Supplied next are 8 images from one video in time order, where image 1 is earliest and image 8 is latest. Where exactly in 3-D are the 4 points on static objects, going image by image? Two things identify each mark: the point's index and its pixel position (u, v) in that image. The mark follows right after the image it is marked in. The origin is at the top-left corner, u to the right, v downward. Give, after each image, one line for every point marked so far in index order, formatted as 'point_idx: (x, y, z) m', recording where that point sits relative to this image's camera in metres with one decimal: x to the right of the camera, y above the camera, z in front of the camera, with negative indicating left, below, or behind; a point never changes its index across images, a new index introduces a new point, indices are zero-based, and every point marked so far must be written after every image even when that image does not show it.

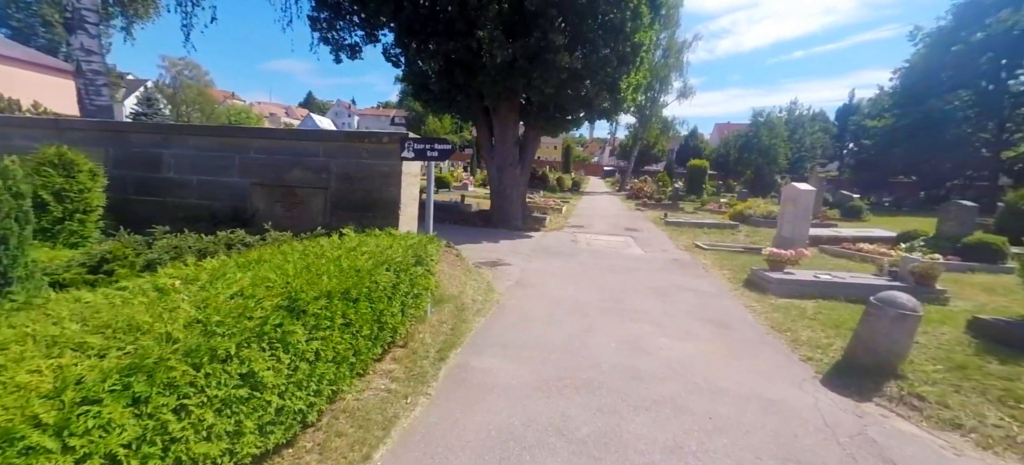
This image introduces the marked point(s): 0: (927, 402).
0: (+3.8, -1.6, +3.9) m
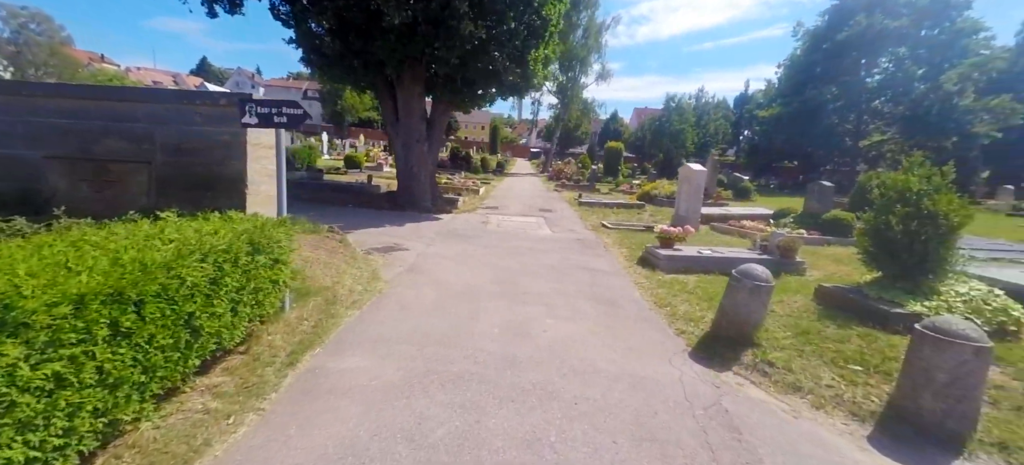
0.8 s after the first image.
0: (+2.6, -1.3, +4.3) m
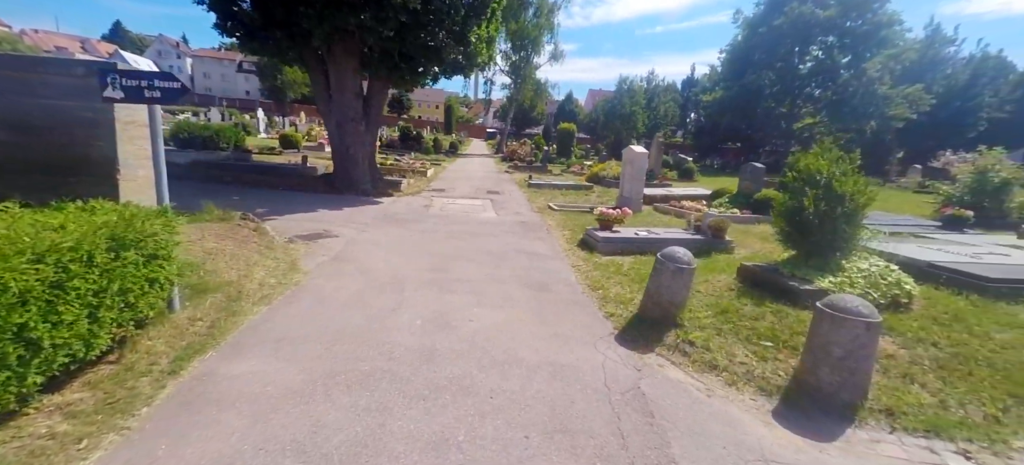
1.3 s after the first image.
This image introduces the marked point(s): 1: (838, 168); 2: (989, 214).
0: (+1.9, -1.2, +4.4) m
1: (+4.1, +0.8, +5.3) m
2: (+15.0, +0.5, +13.3) m
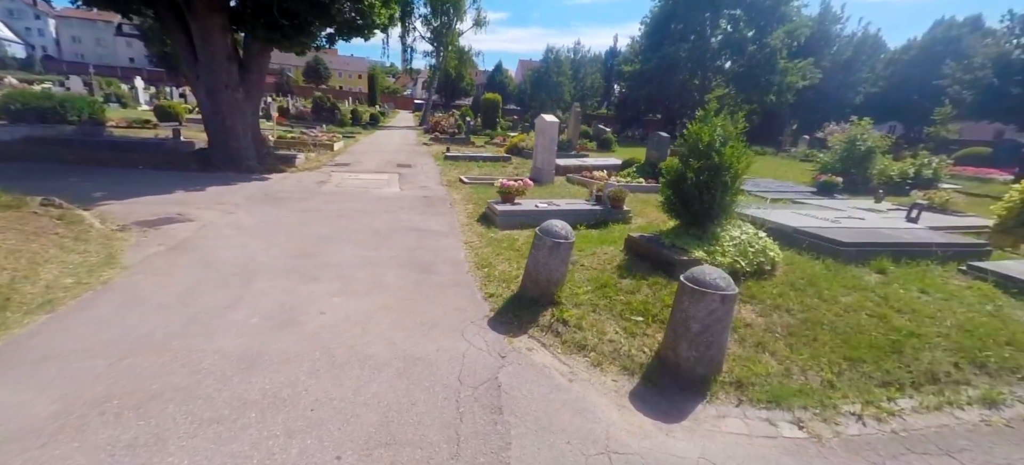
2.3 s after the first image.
0: (+0.5, -0.9, +4.2) m
1: (+2.6, +1.2, +5.3) m
2: (+12.0, +1.8, +14.9) m
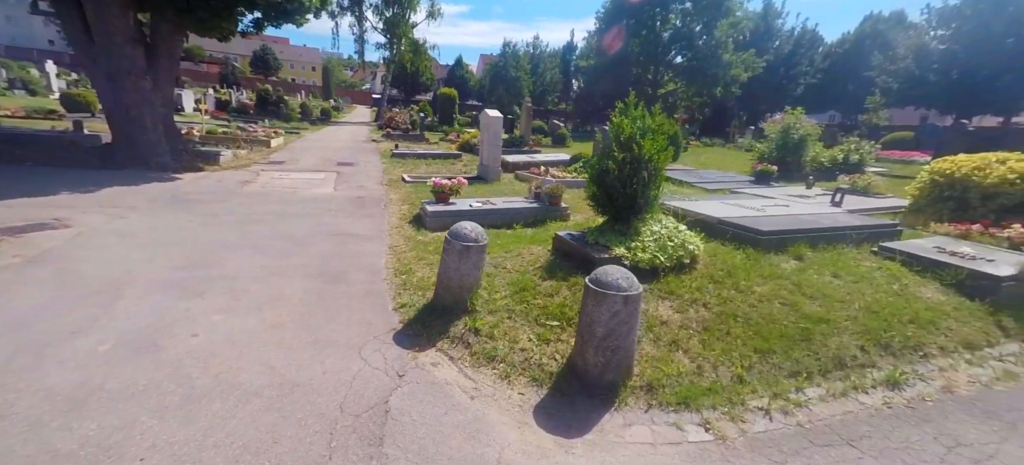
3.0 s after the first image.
0: (-0.3, -0.9, +3.9) m
1: (+1.5, +1.3, +5.1) m
2: (+10.1, +2.4, +15.6) m
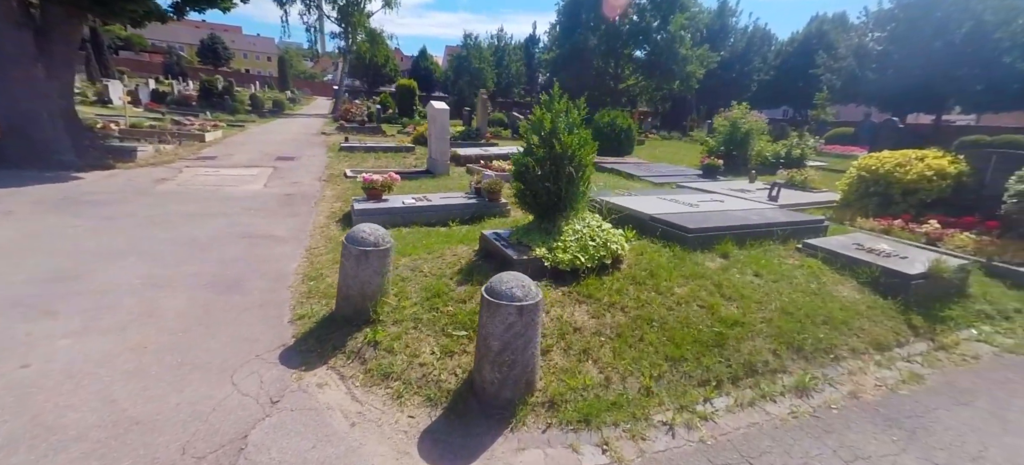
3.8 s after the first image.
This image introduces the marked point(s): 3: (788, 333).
0: (-1.1, -1.0, +3.5) m
1: (+0.6, +1.3, +4.9) m
2: (+8.3, +2.6, +15.9) m
3: (+2.4, -0.9, +3.8) m
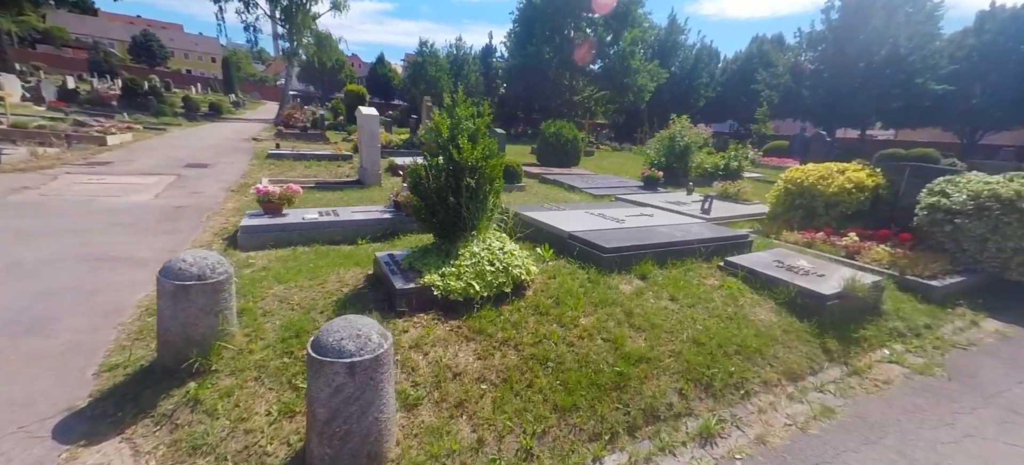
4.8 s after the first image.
0: (-2.1, -1.2, +2.8) m
1: (-0.5, +1.1, +4.3) m
2: (+6.1, +2.3, +16.1) m
3: (+1.4, -1.1, +3.4) m
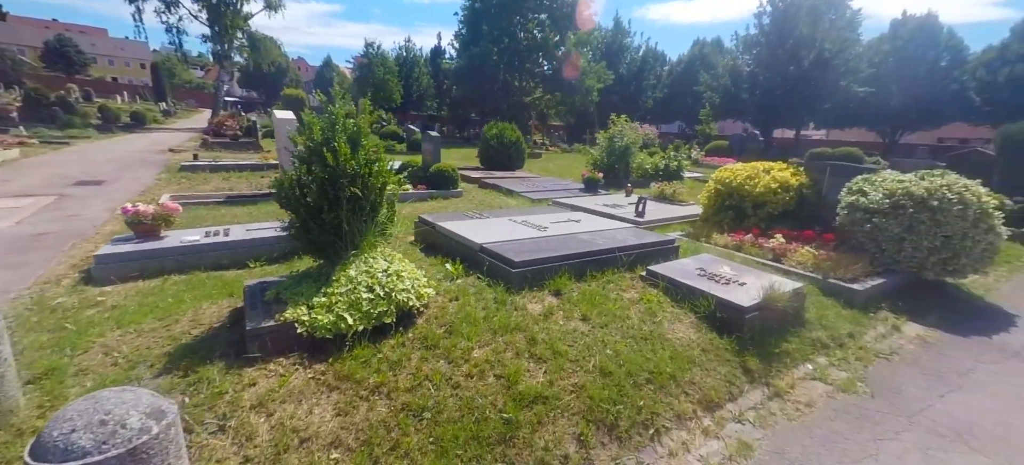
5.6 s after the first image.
0: (-2.8, -1.4, +2.0) m
1: (-1.5, +0.9, +3.7) m
2: (+4.0, +2.2, +16.0) m
3: (+0.6, -1.2, +2.9) m
